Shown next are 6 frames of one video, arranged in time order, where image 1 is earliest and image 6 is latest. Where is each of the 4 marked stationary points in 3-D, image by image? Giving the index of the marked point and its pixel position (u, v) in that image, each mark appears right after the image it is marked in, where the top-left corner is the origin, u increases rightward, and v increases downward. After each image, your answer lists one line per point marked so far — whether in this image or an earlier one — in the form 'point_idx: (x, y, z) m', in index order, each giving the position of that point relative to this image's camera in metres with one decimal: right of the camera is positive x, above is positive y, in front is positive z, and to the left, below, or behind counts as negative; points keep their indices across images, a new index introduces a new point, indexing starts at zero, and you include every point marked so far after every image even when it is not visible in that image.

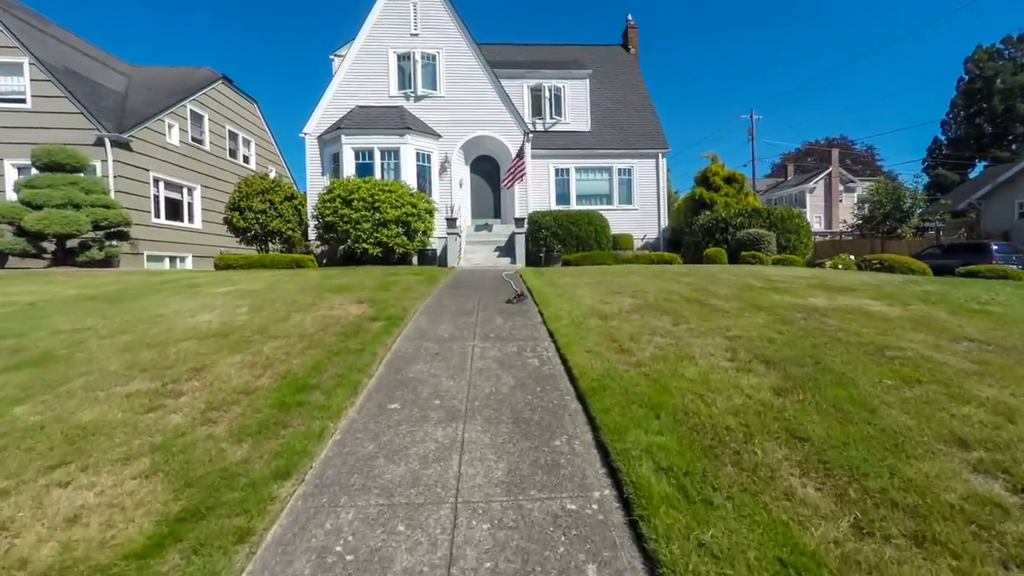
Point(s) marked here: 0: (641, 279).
0: (+2.7, +0.2, +9.6) m
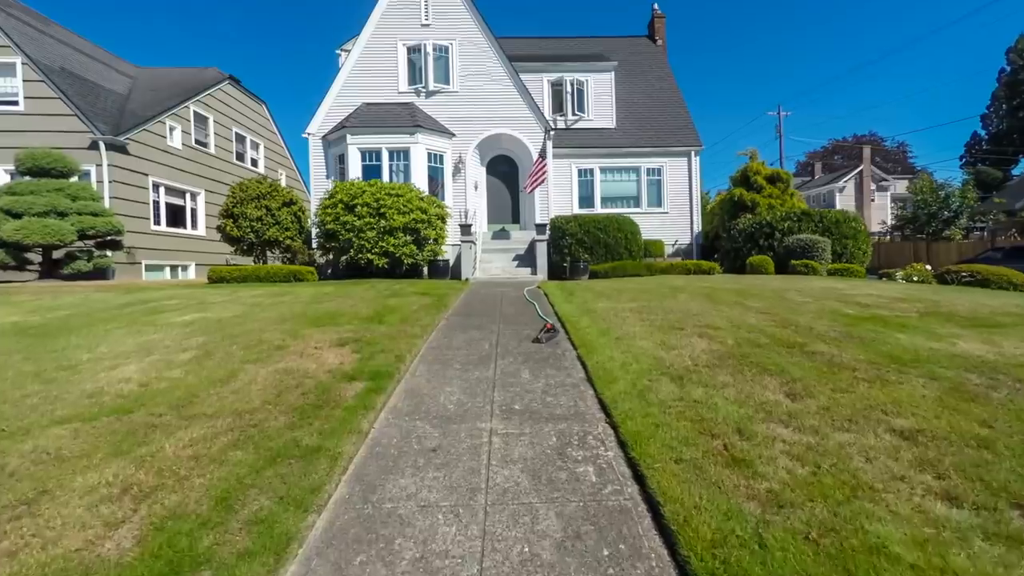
0: (+3.1, -0.2, +7.9) m
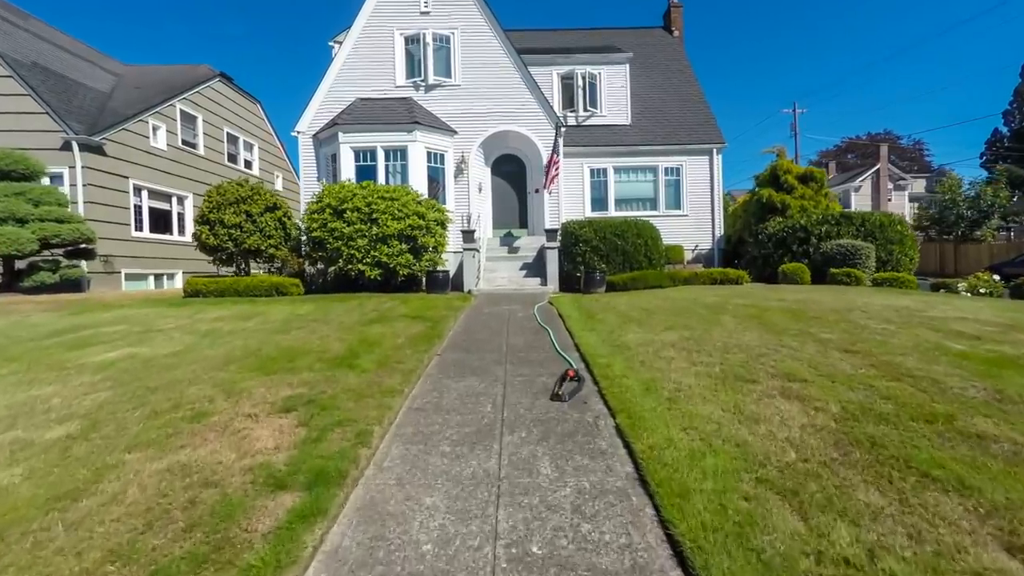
0: (+3.2, -0.6, +6.3) m
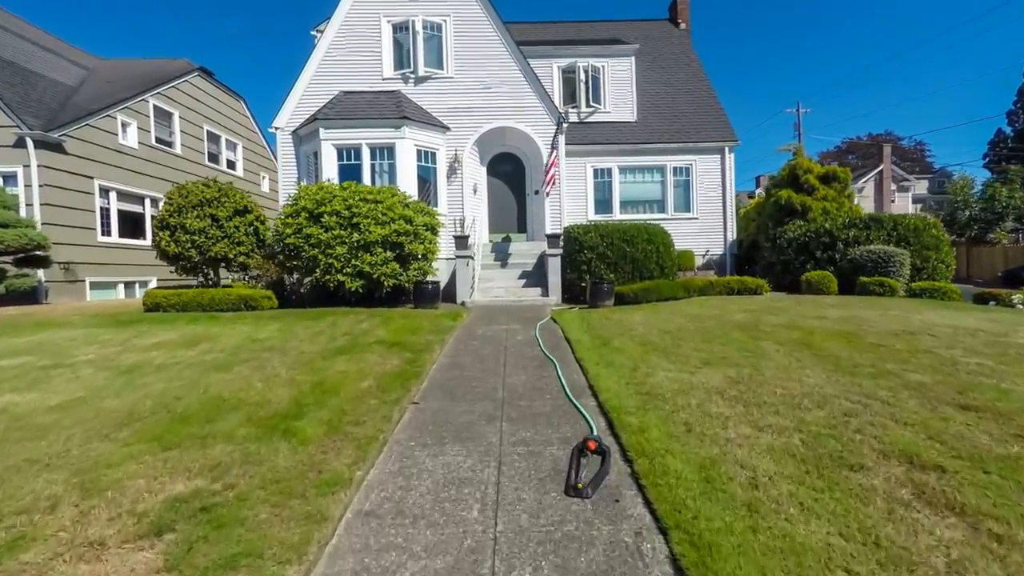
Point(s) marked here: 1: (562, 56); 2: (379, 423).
0: (+3.2, -0.9, +5.0) m
1: (+2.1, +9.7, +19.7) m
2: (-1.1, -1.1, +3.8) m
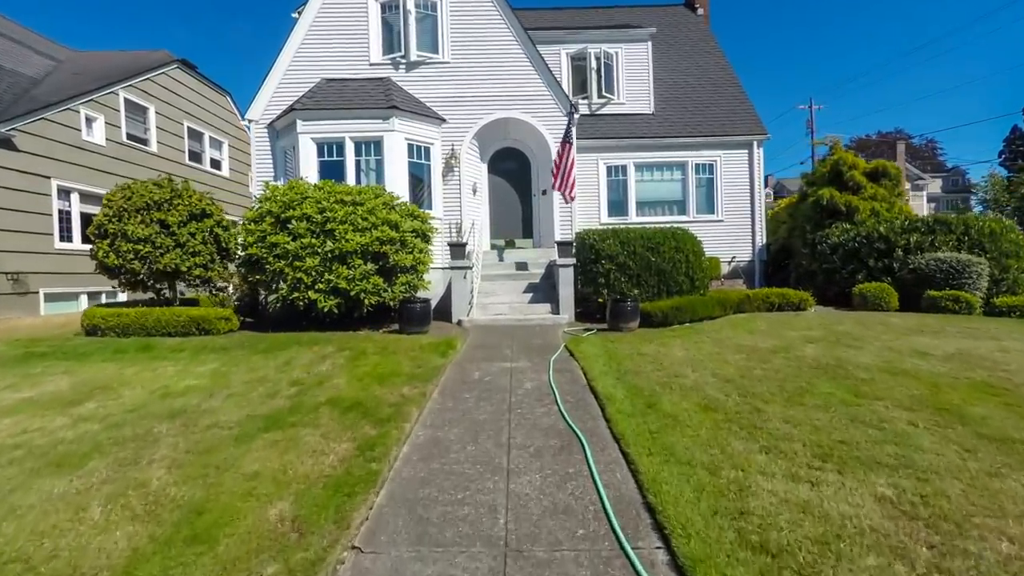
0: (+3.2, -1.2, +3.0) m
1: (+2.2, +9.3, +17.7) m
2: (-1.1, -1.5, +1.9) m
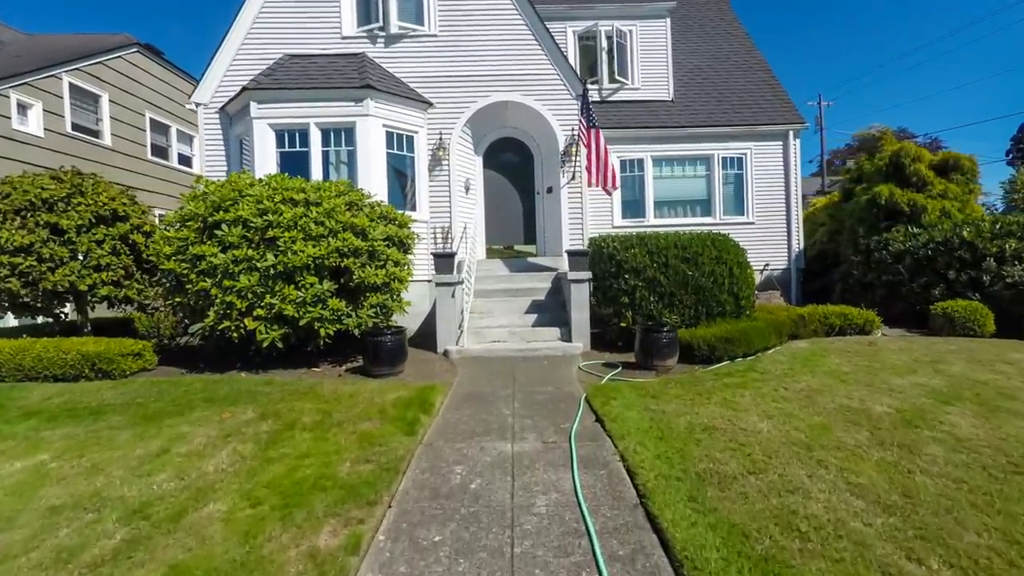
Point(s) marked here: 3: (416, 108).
0: (+3.2, -1.6, +0.7) m
1: (+2.2, +8.9, +15.4) m
2: (-1.0, -1.9, -0.4) m
3: (-2.3, +4.4, +11.4) m
